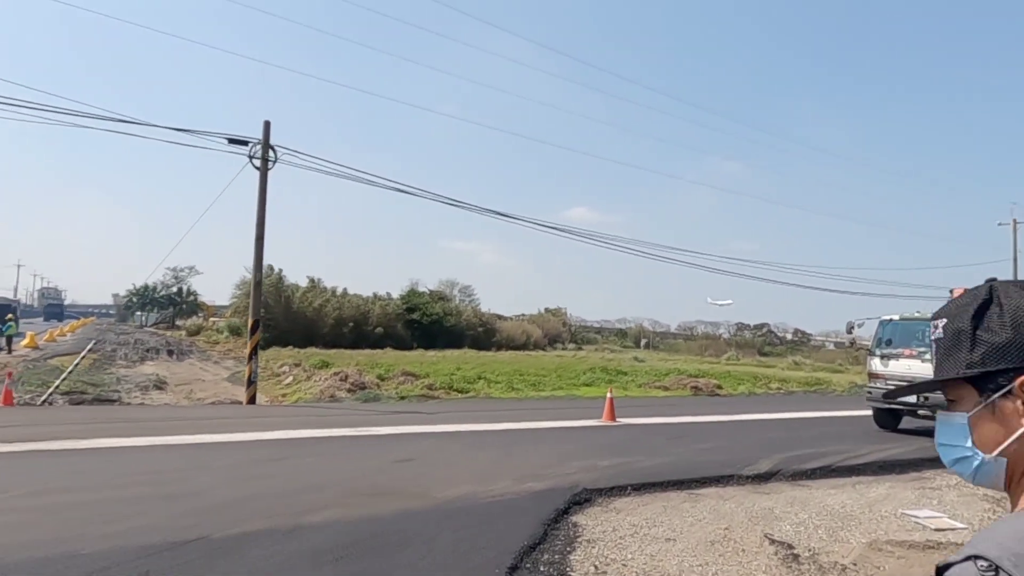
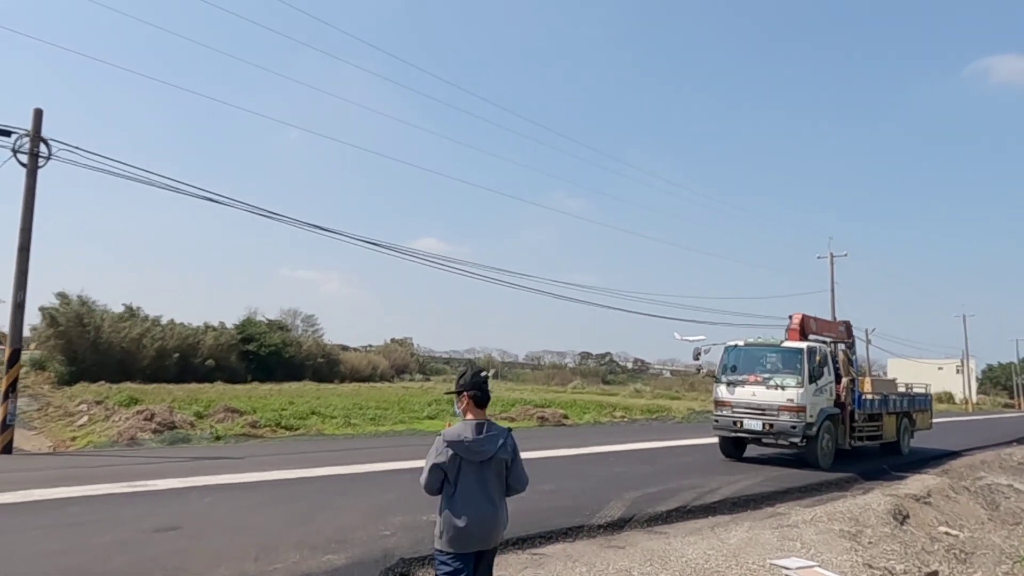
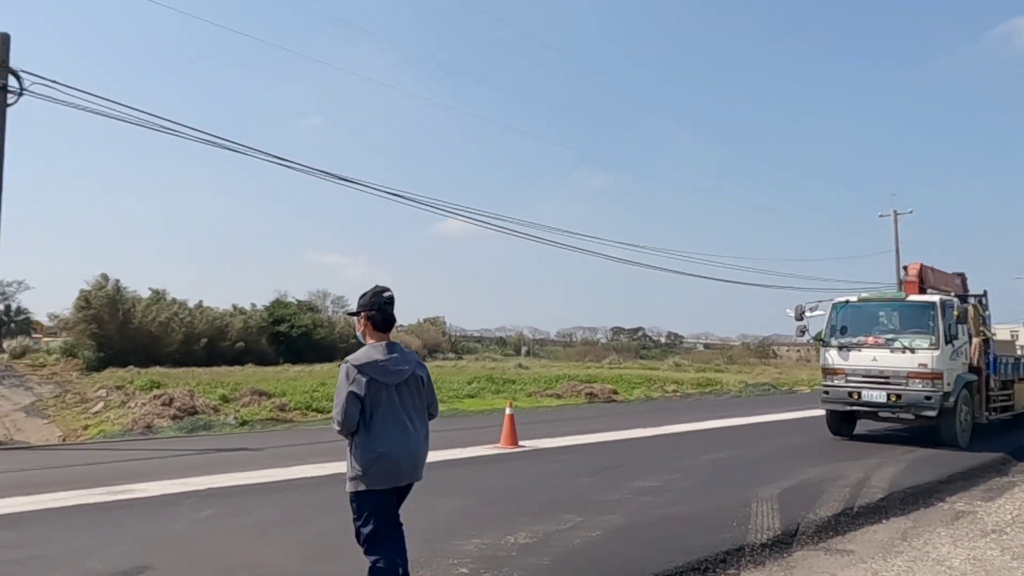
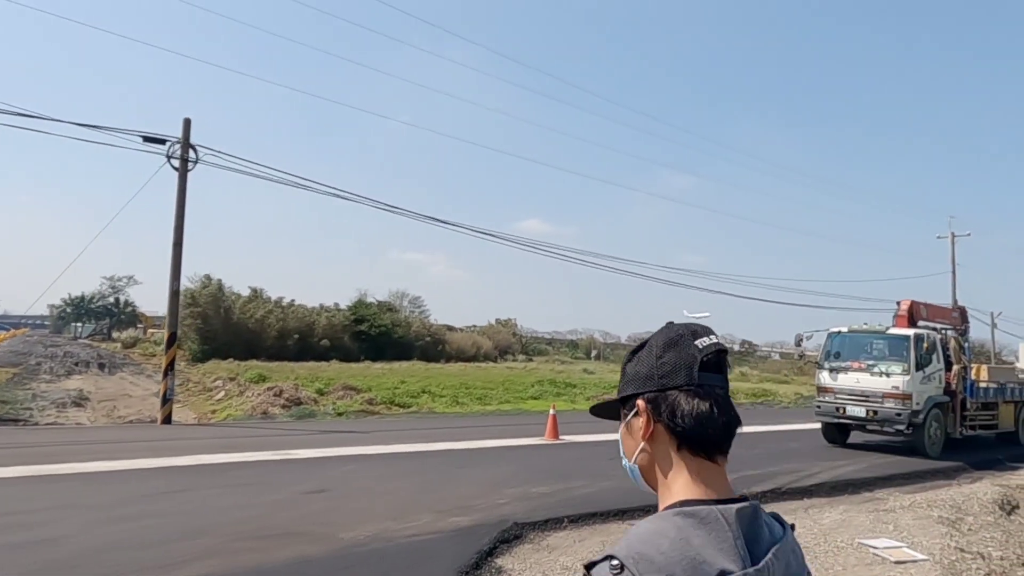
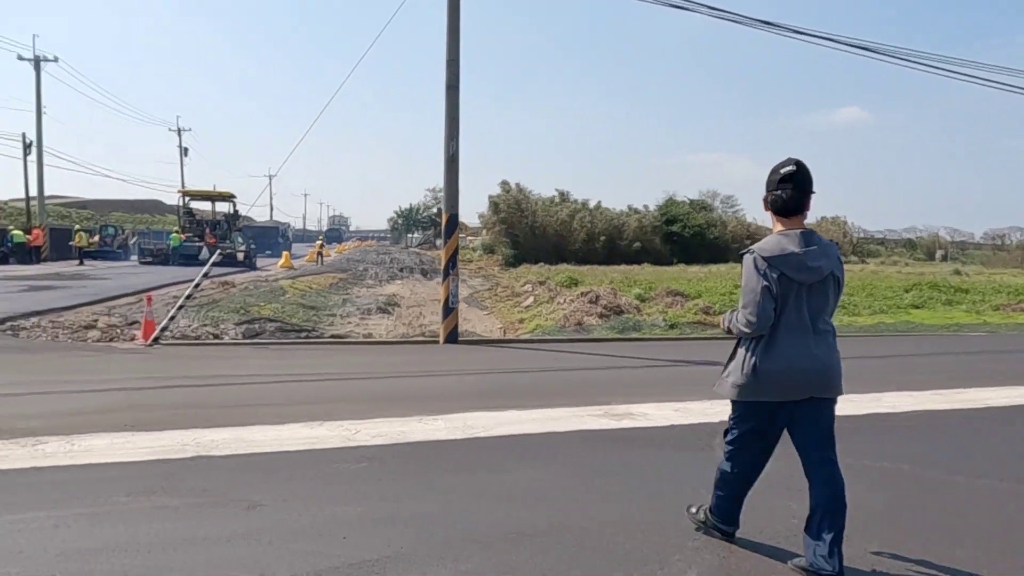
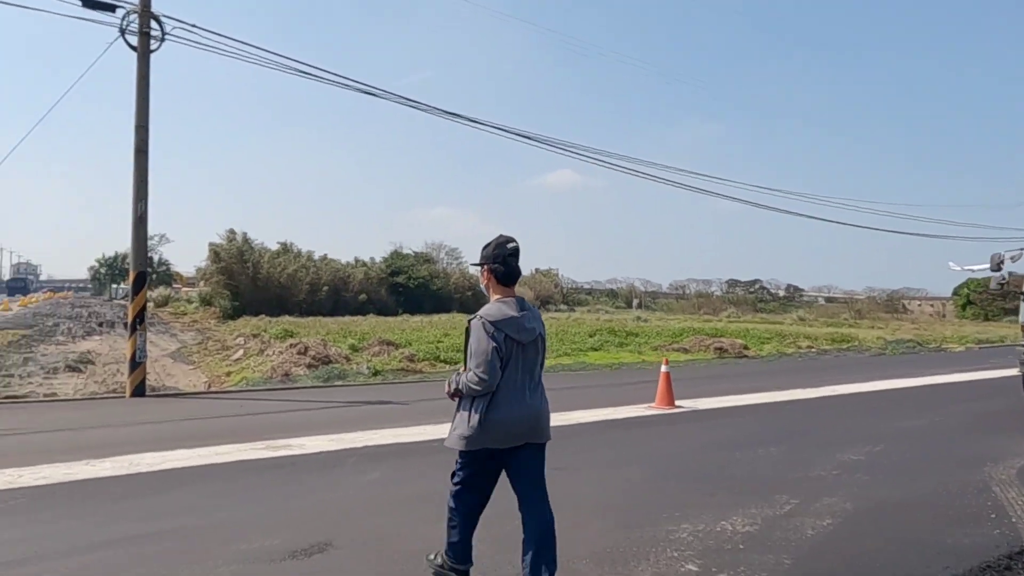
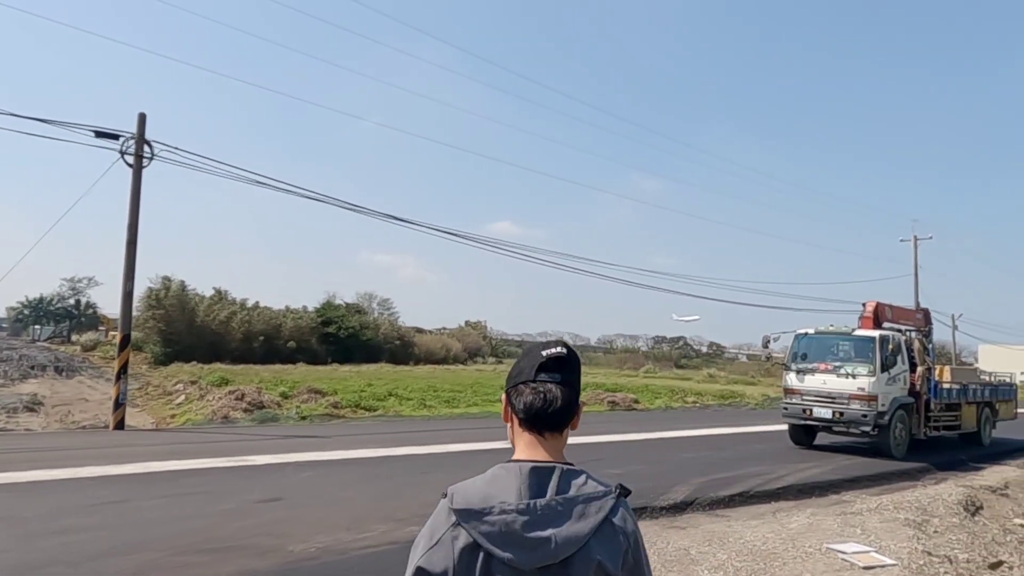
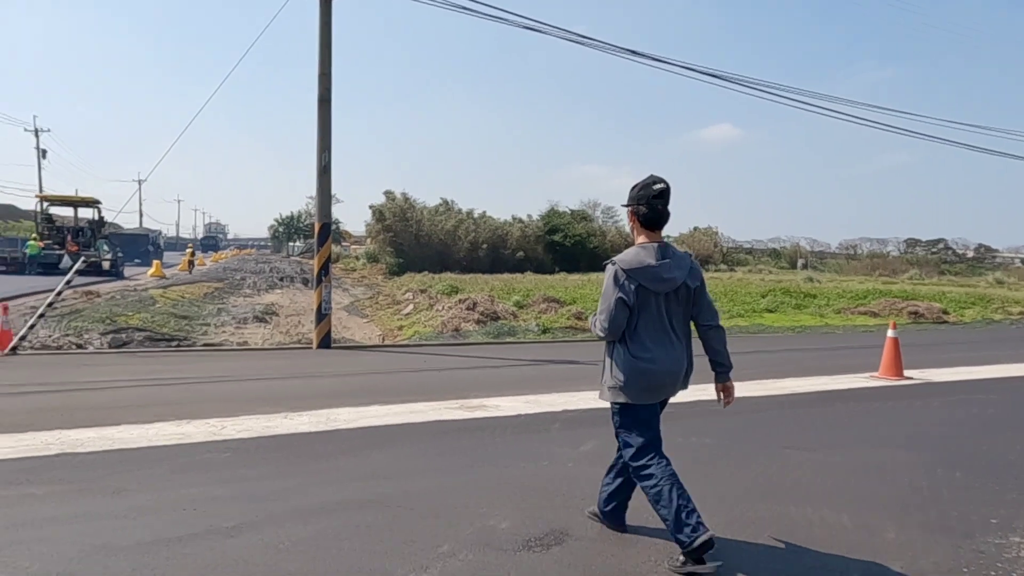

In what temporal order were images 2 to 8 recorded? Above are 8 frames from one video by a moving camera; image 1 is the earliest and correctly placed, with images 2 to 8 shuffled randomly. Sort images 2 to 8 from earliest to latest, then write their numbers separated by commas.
4, 7, 2, 3, 6, 8, 5
